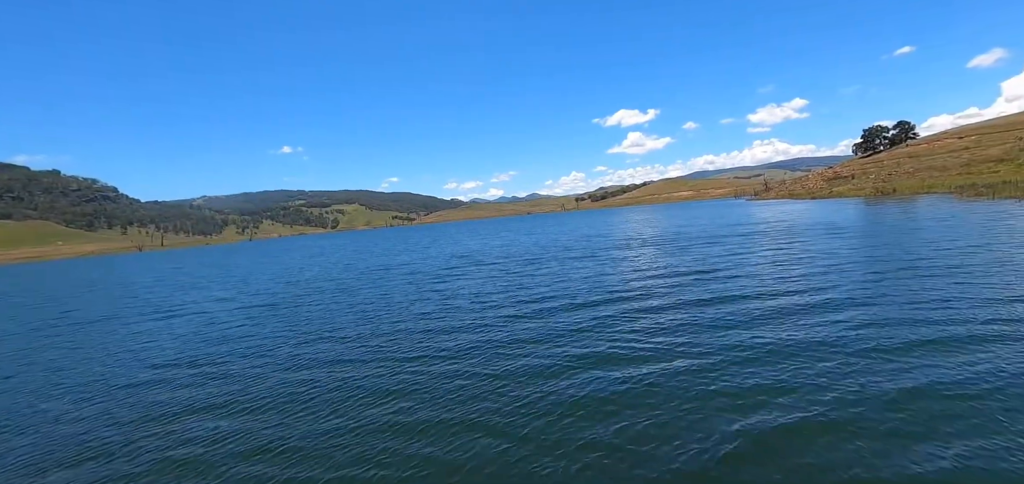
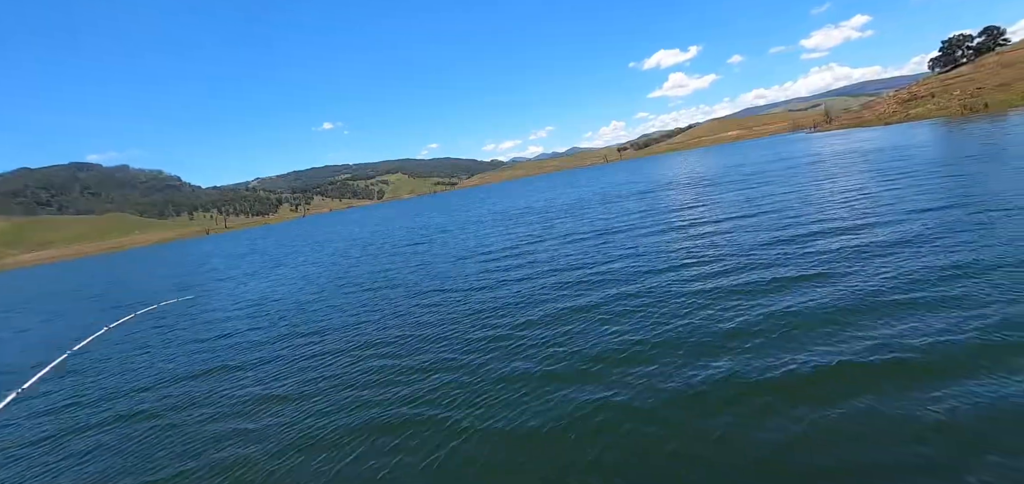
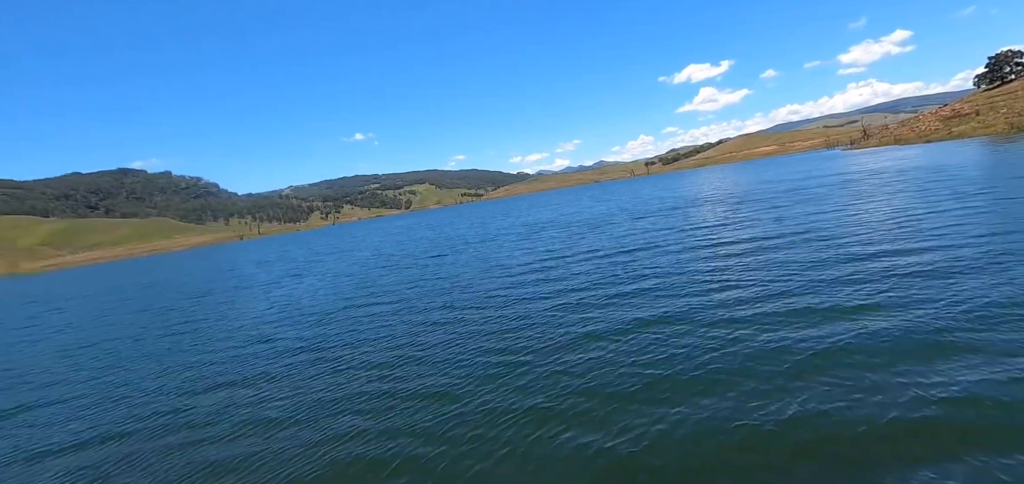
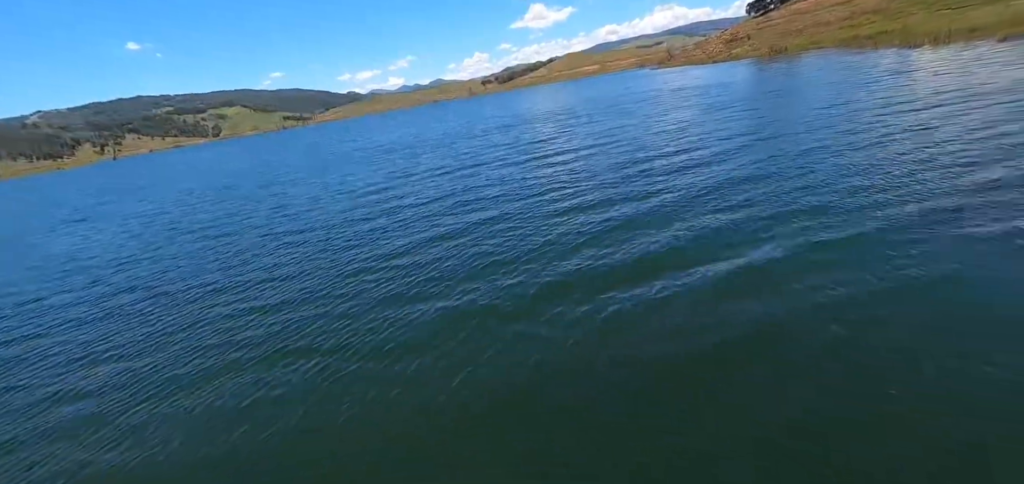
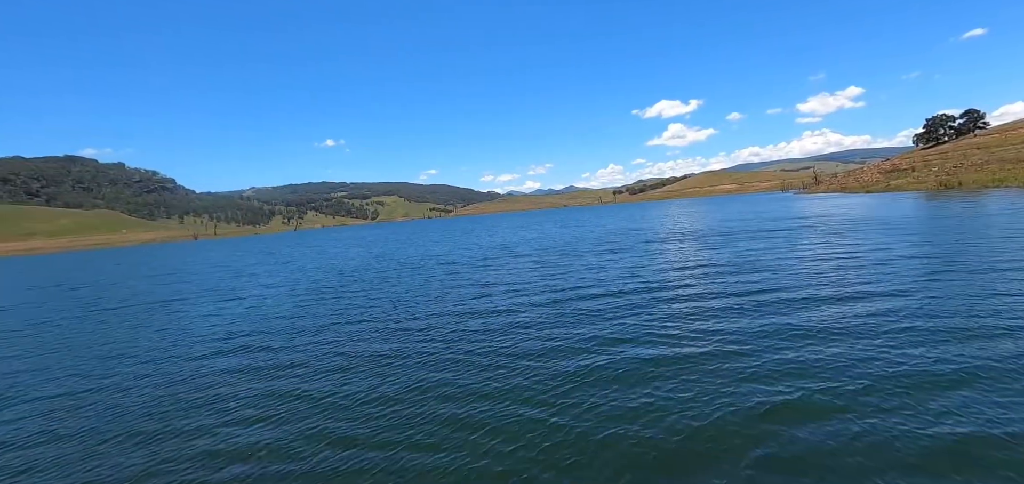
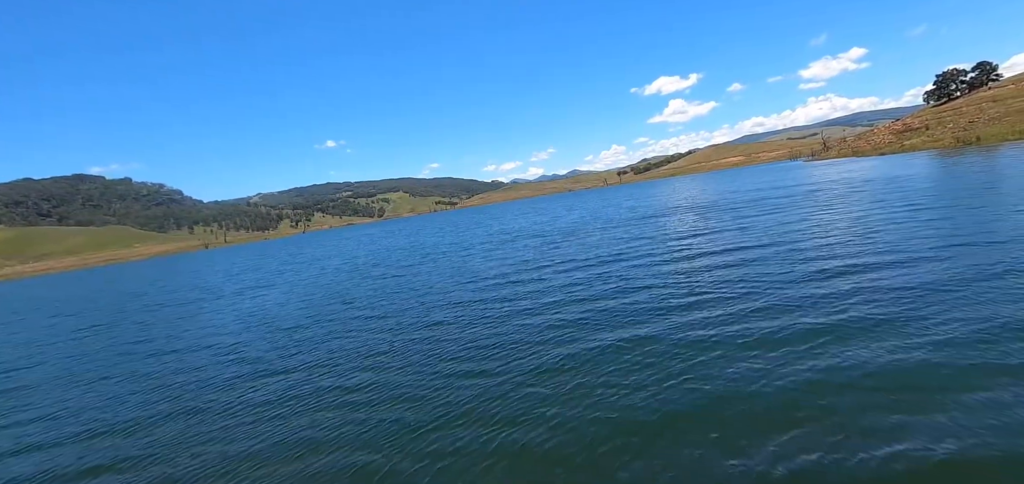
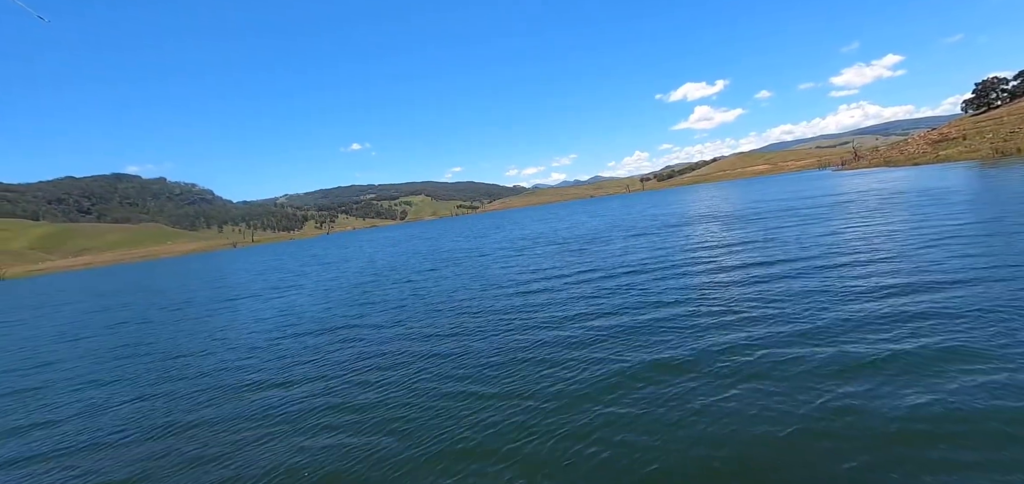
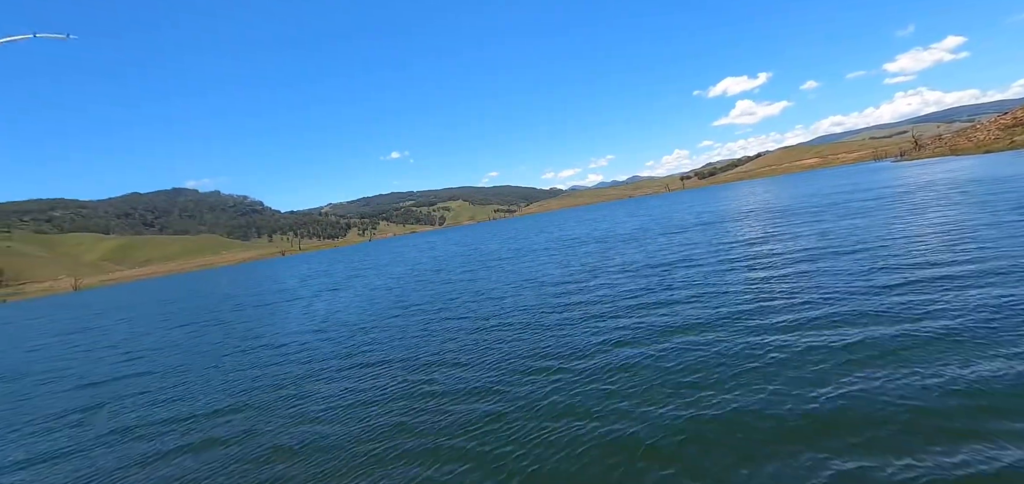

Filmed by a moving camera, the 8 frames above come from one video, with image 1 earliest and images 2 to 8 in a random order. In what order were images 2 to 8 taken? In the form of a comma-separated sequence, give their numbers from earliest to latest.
5, 7, 6, 3, 8, 2, 4
